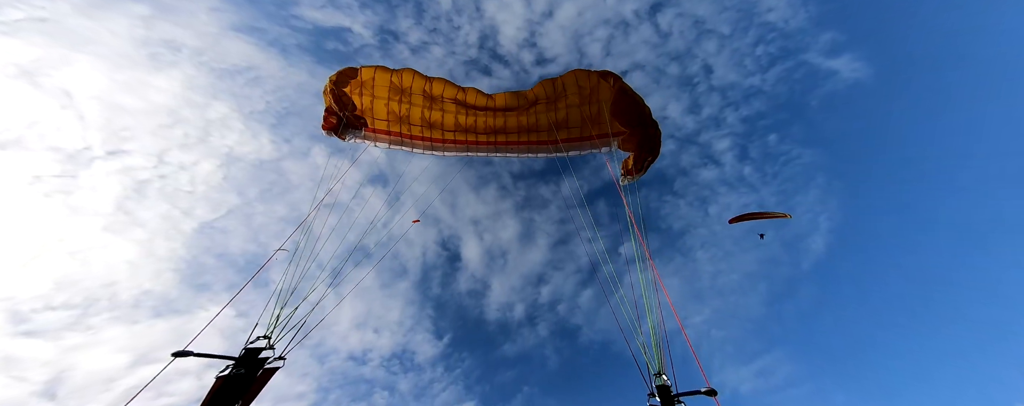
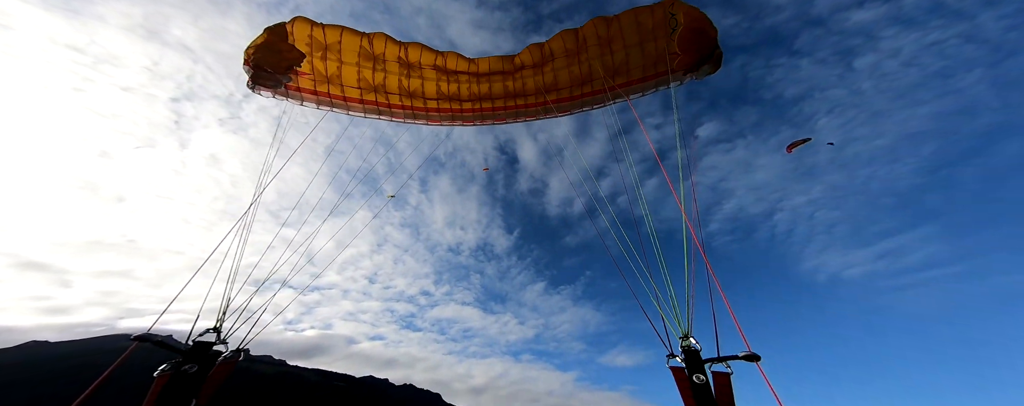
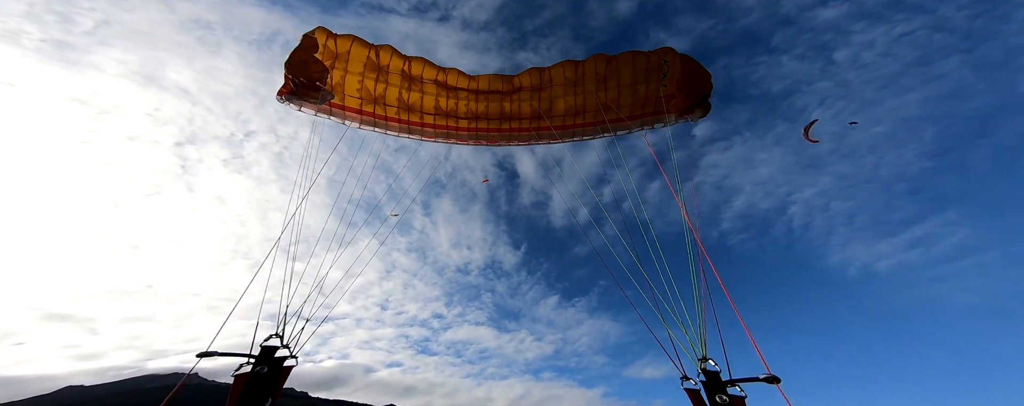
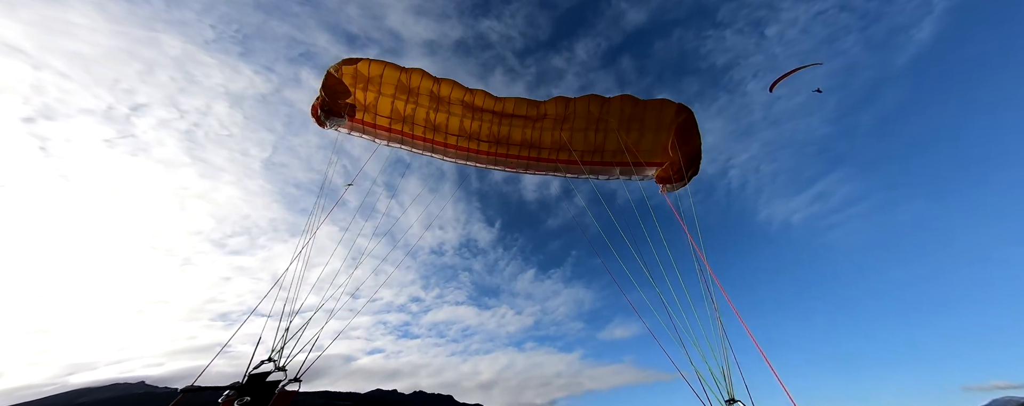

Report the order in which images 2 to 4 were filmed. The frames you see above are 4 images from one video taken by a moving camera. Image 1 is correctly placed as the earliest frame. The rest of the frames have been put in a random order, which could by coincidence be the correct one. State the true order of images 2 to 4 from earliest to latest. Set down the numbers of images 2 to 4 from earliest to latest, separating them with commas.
4, 3, 2
